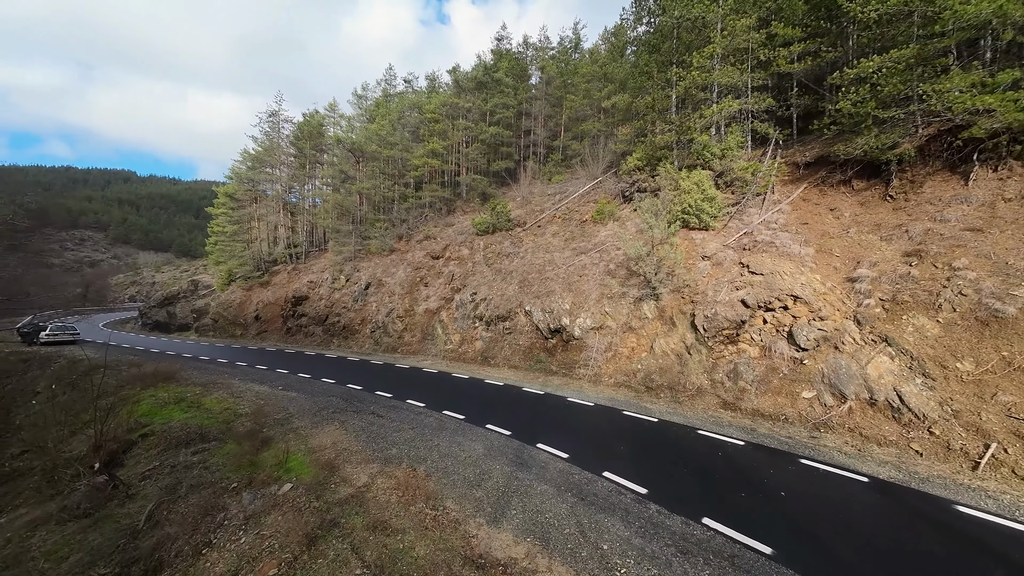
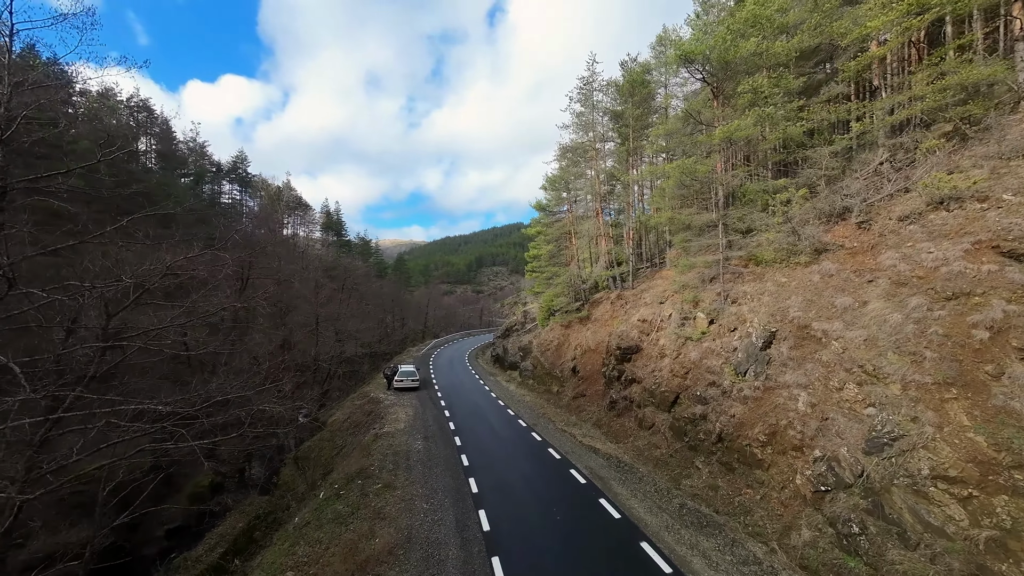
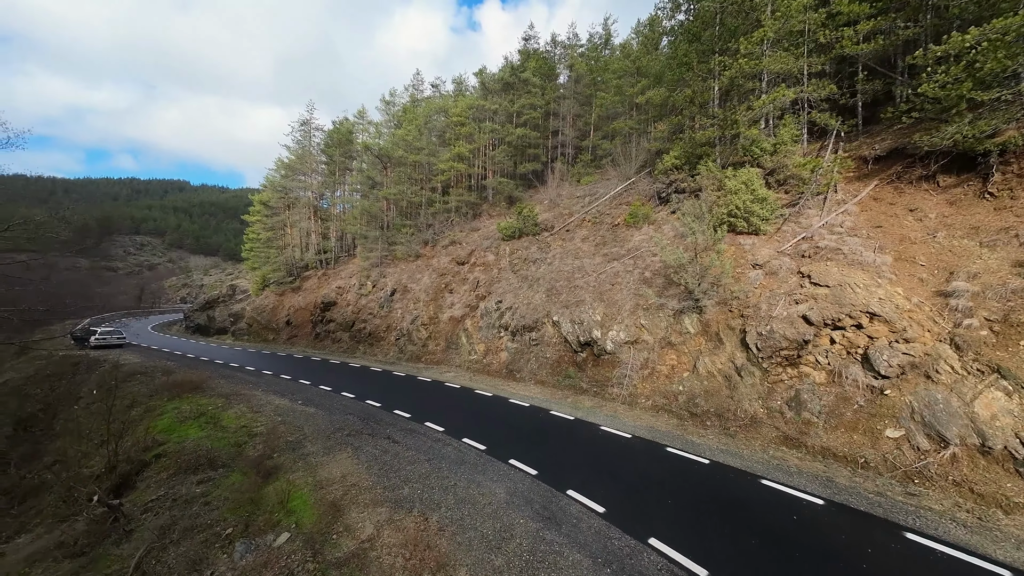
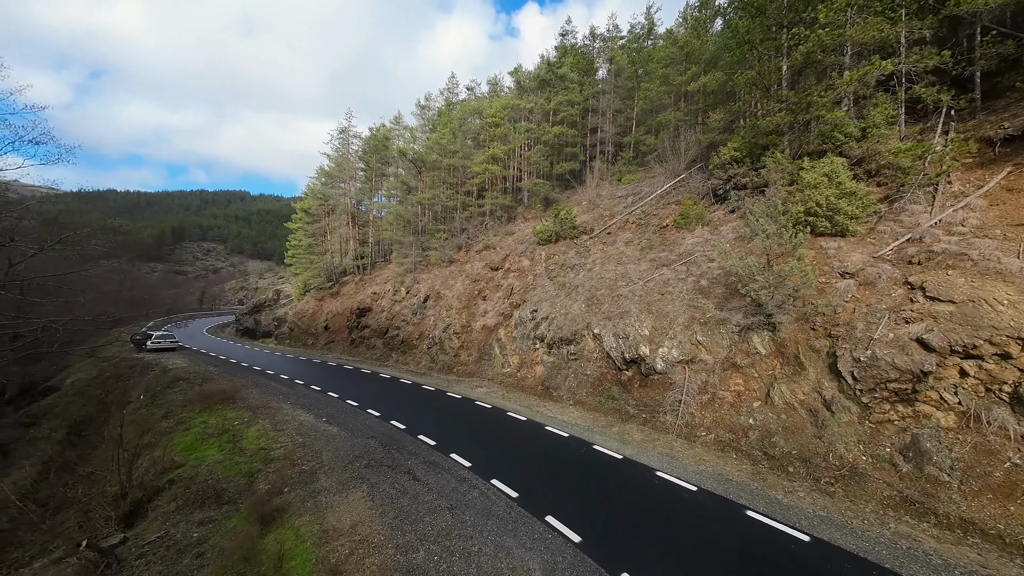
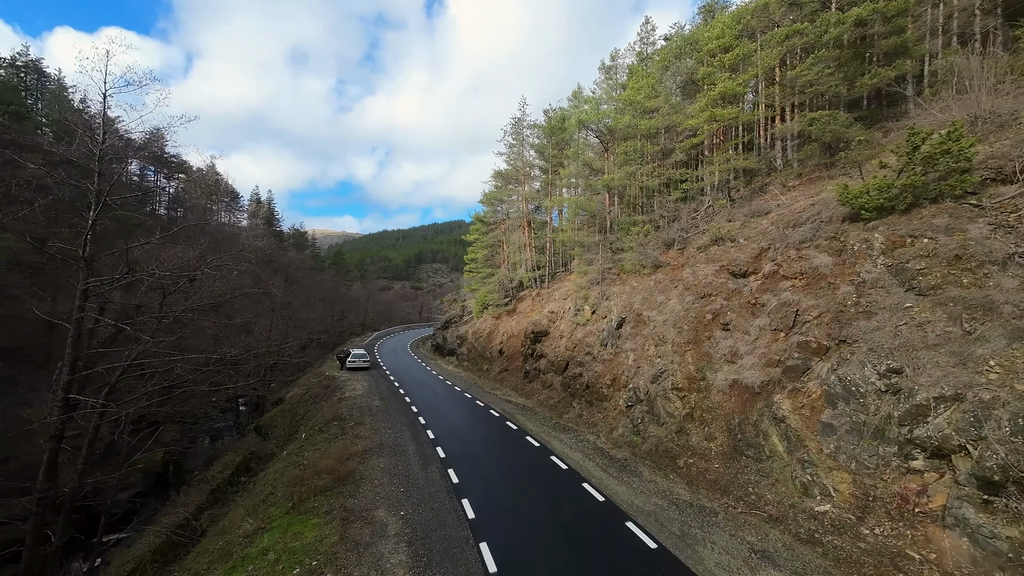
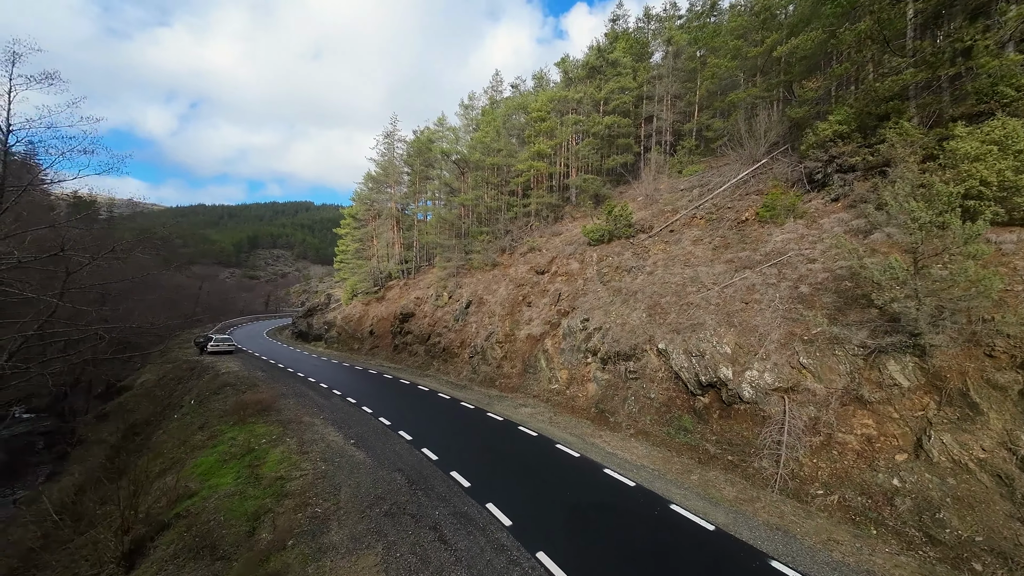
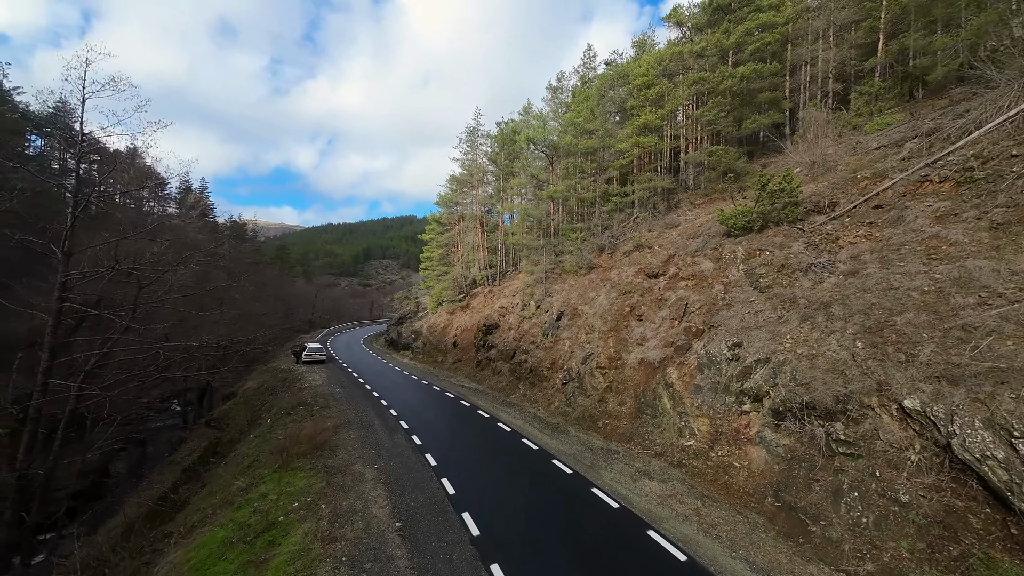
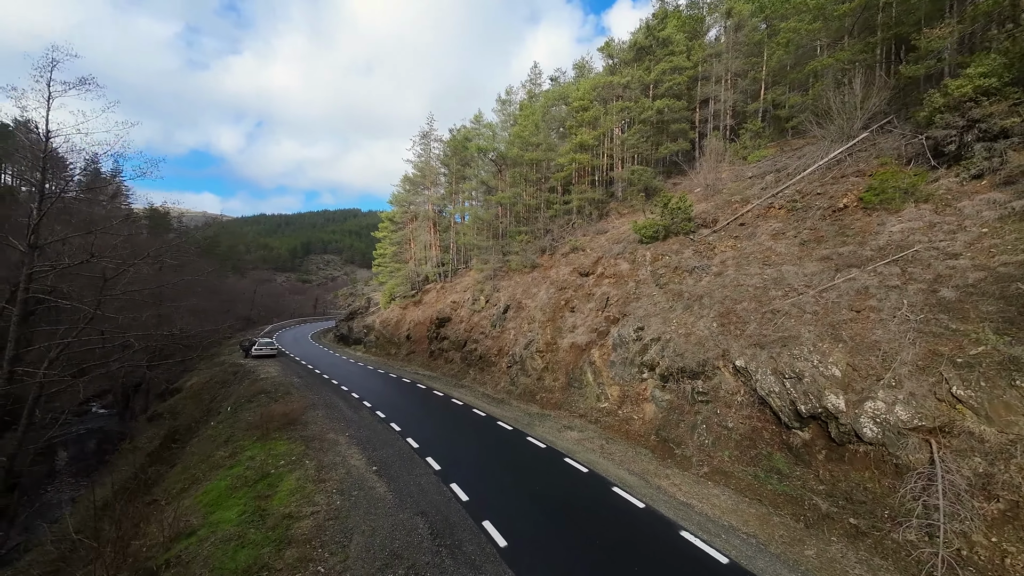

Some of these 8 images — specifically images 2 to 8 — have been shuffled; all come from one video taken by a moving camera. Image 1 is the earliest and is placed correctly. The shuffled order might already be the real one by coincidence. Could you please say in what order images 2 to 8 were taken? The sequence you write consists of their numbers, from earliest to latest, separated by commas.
3, 4, 6, 8, 7, 5, 2
